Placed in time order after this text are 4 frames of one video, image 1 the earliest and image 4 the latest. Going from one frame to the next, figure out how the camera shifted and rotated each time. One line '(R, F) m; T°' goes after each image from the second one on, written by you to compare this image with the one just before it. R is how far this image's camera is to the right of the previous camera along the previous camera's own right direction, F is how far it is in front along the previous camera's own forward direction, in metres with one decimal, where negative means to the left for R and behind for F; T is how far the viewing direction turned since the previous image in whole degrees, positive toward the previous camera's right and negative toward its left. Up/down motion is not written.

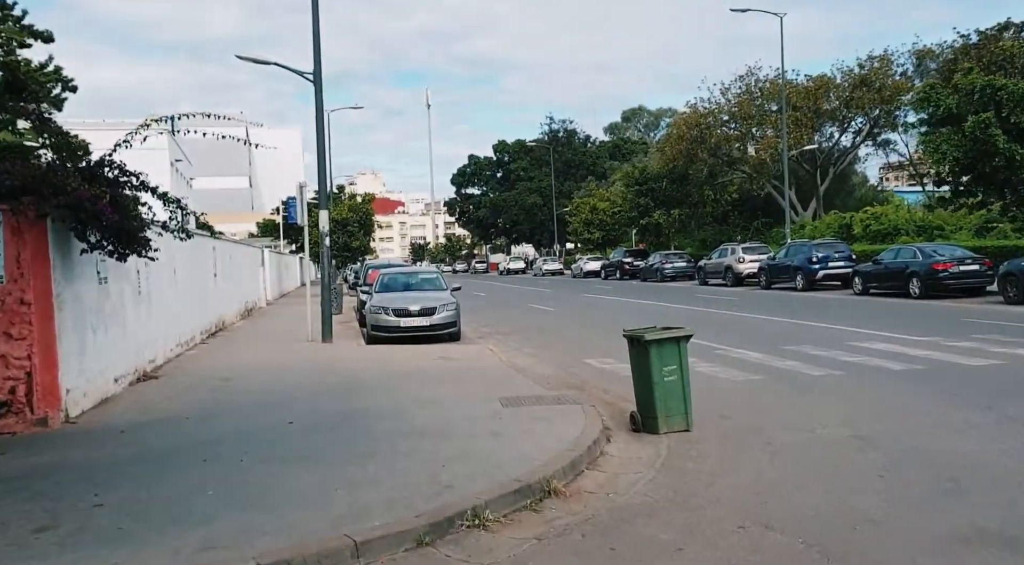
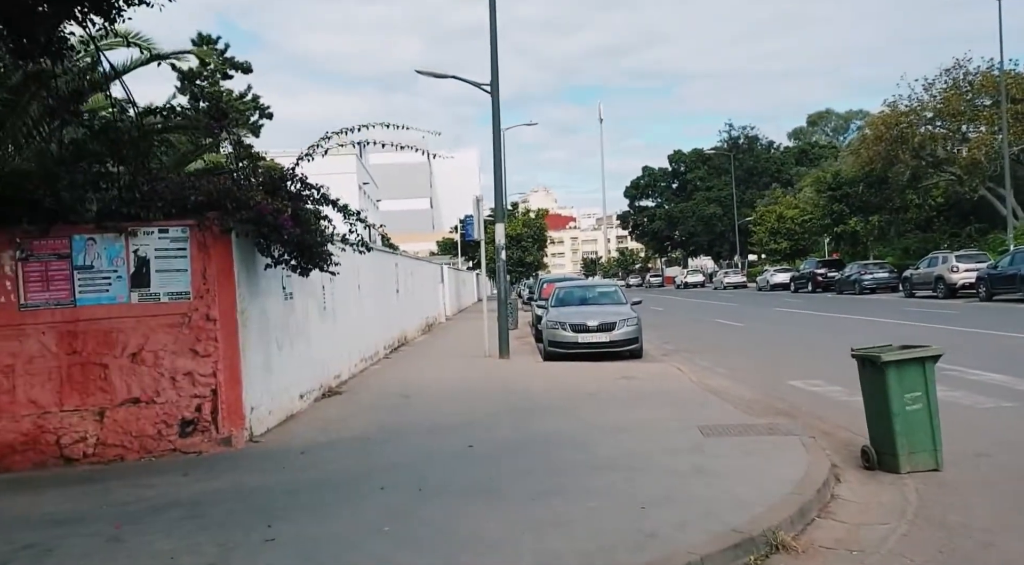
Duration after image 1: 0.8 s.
(-0.2, +0.8) m; -12°
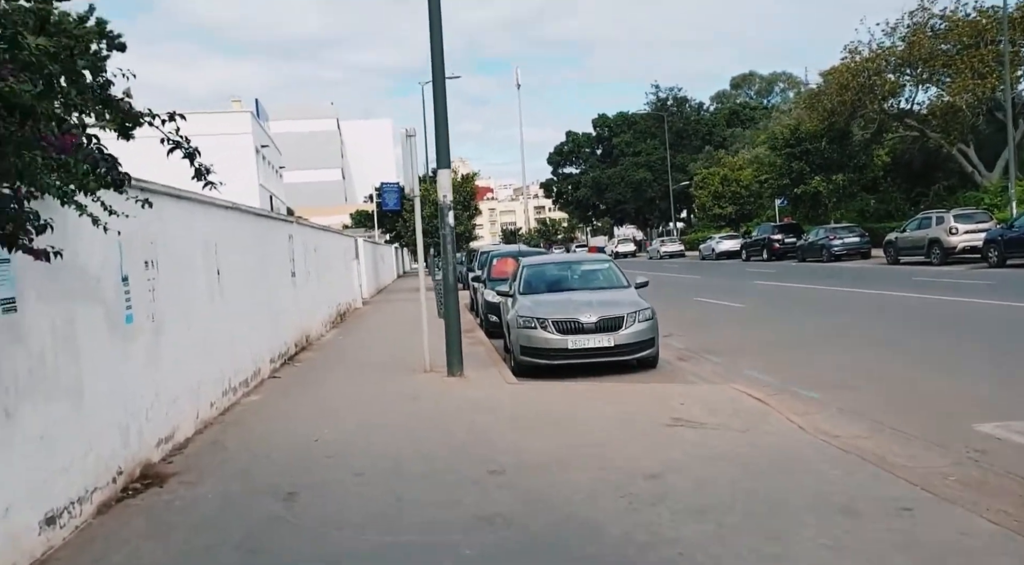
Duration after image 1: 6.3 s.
(-0.4, +5.6) m; +6°
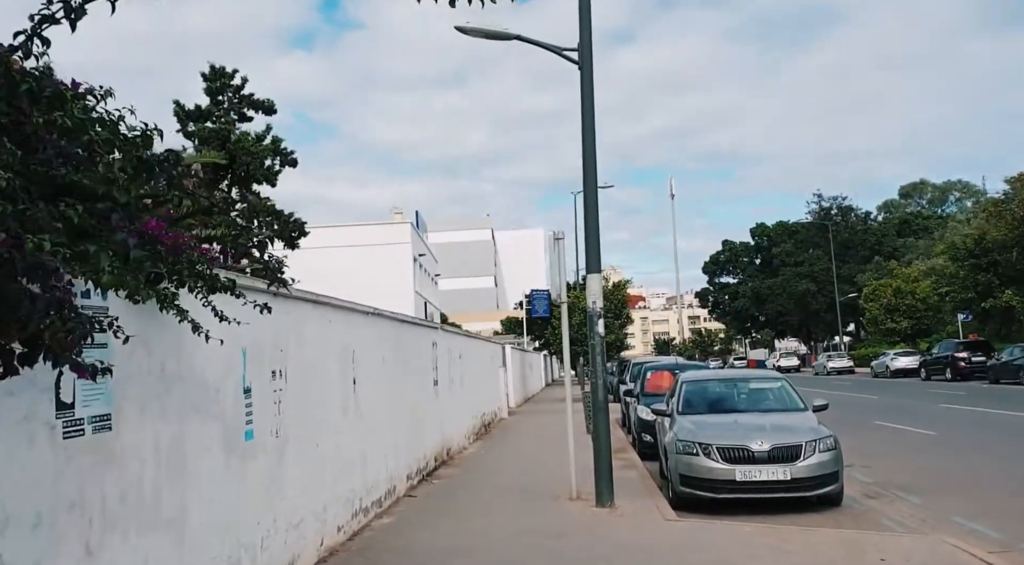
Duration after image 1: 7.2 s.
(-0.1, +0.9) m; -10°
